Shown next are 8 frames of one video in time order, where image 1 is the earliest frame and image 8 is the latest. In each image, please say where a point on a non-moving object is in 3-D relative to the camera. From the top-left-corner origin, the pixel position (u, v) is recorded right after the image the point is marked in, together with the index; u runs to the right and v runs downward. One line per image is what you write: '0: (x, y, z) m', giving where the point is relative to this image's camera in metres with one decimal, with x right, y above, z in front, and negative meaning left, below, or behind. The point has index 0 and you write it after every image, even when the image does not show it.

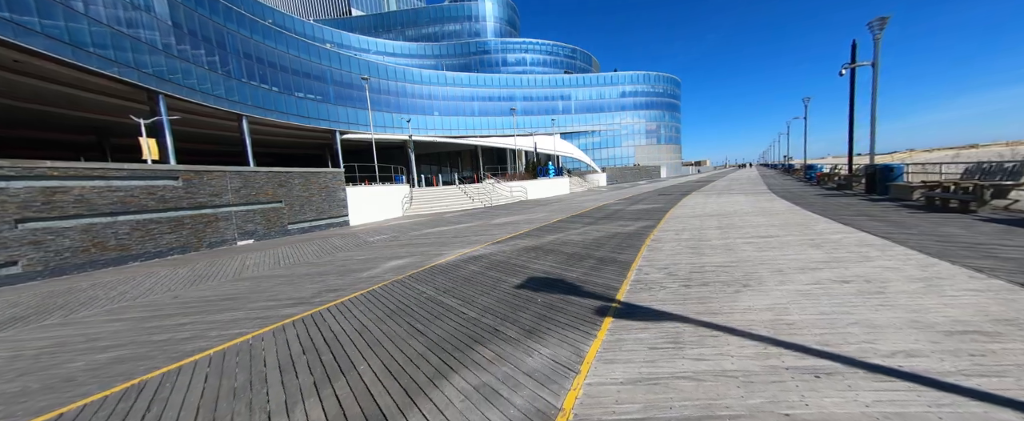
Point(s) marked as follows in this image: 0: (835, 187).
0: (+22.8, +1.6, +19.3) m
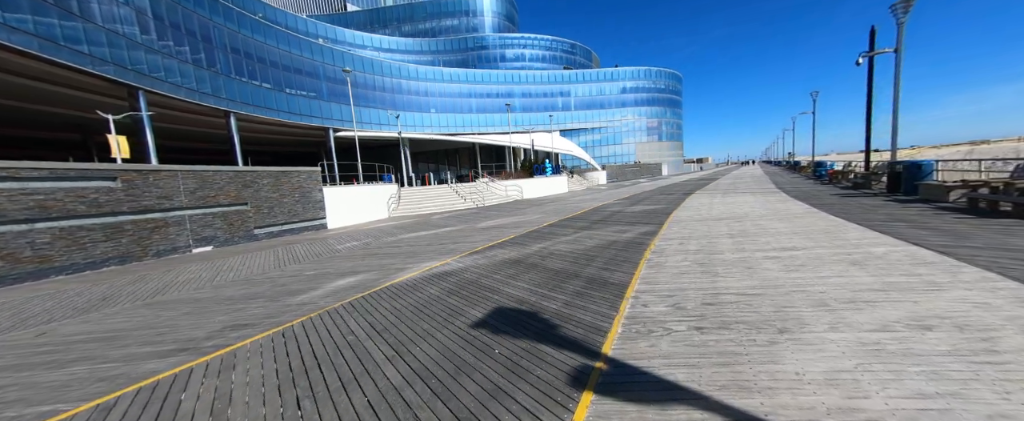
0: (+22.3, +1.6, +18.0) m
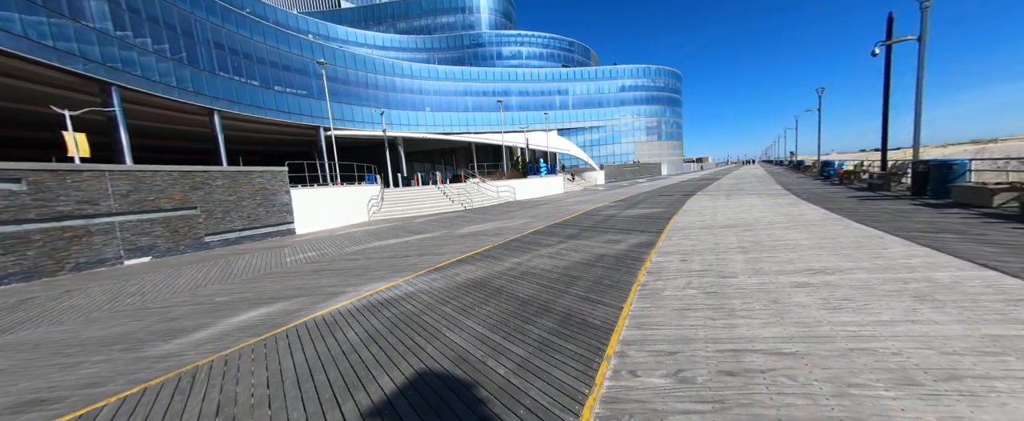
0: (+21.5, +1.4, +16.7) m
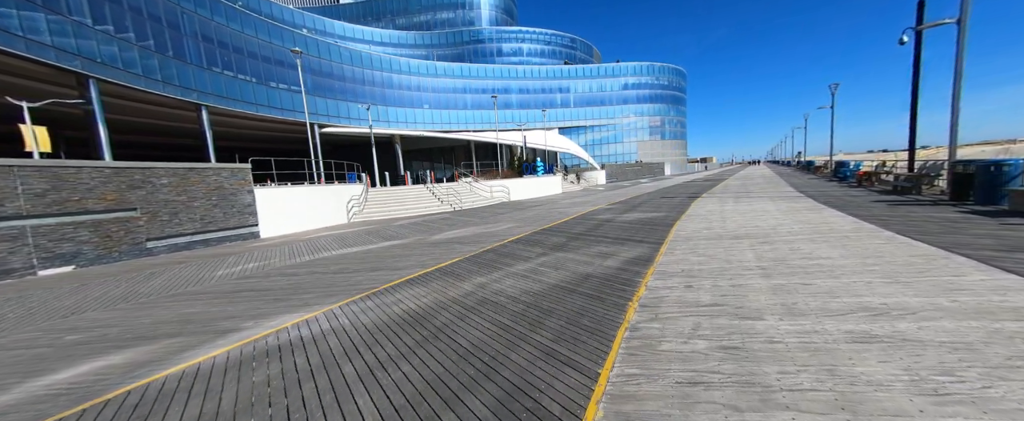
0: (+20.9, +1.1, +15.2) m
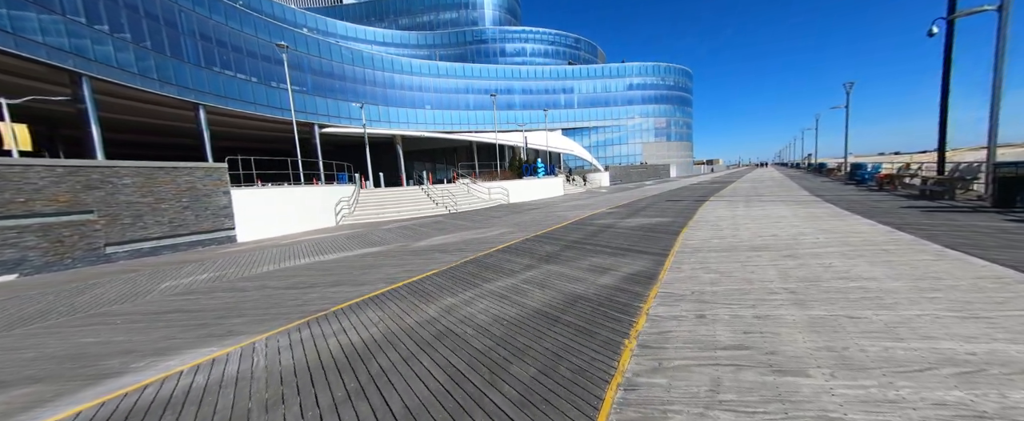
0: (+20.6, +0.8, +14.0) m
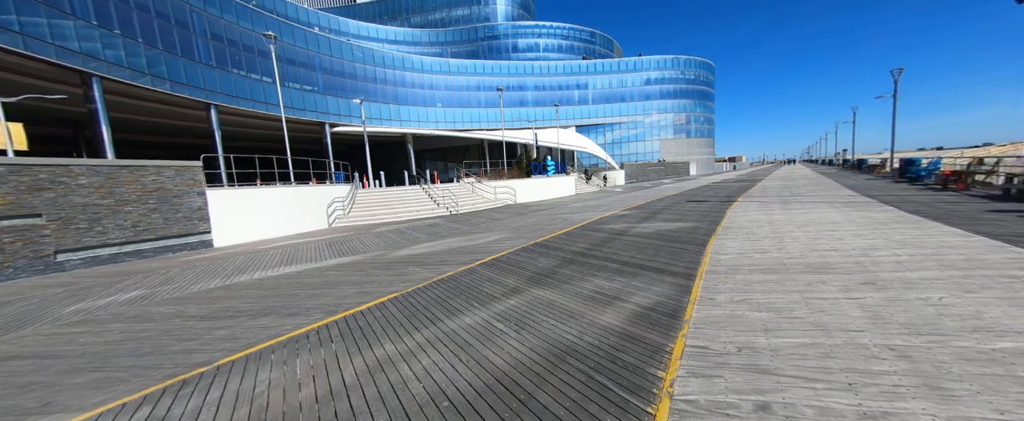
0: (+20.5, +0.6, +11.5) m
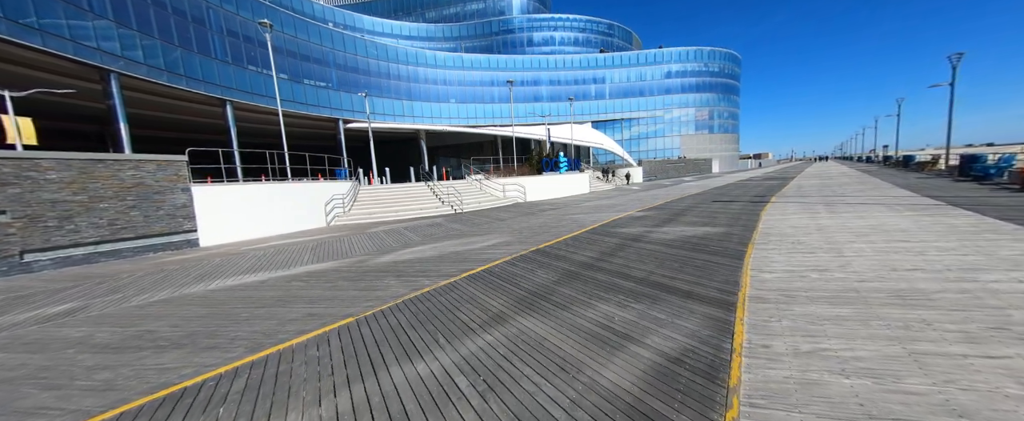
0: (+20.6, +0.3, +9.2) m
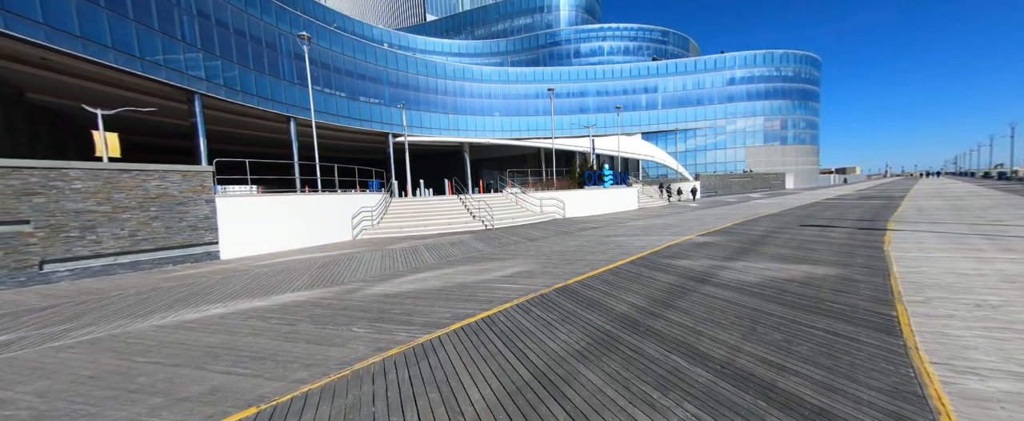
0: (+20.9, -0.9, +4.3) m
